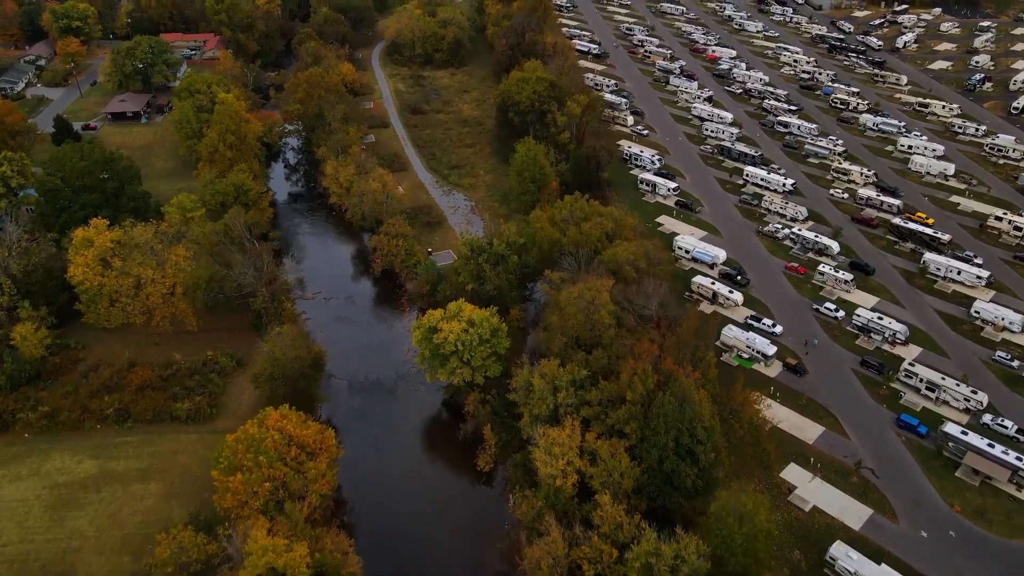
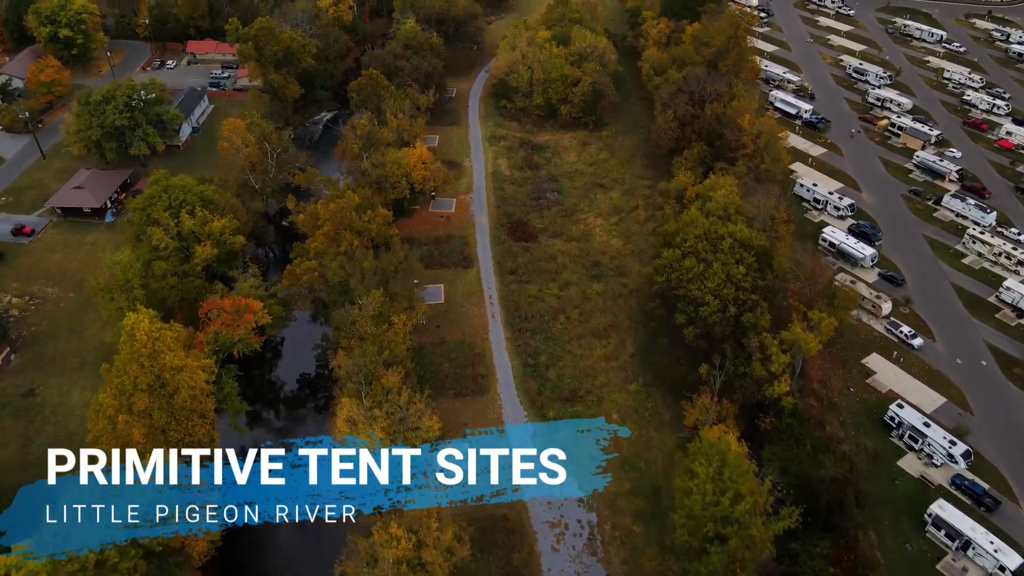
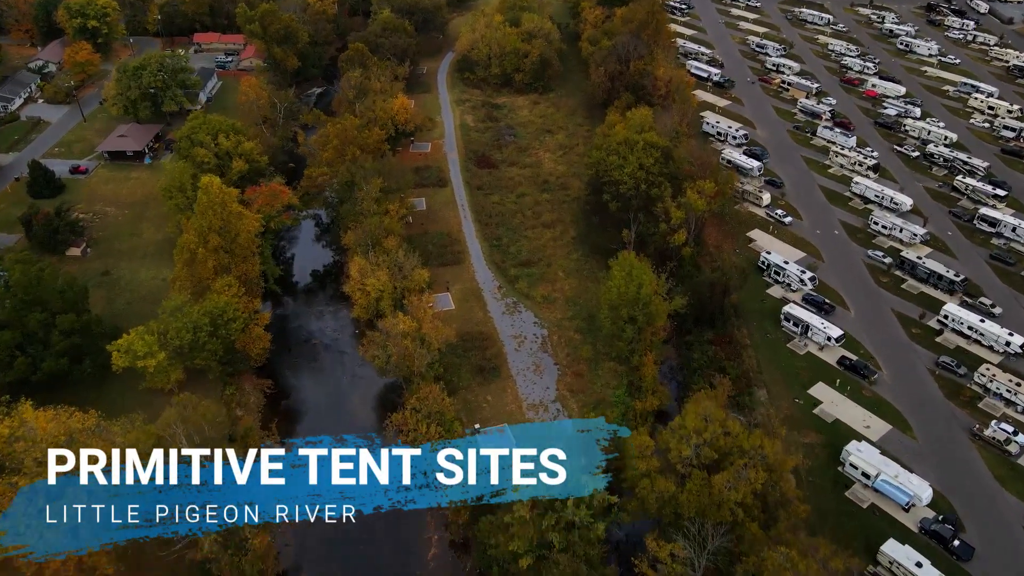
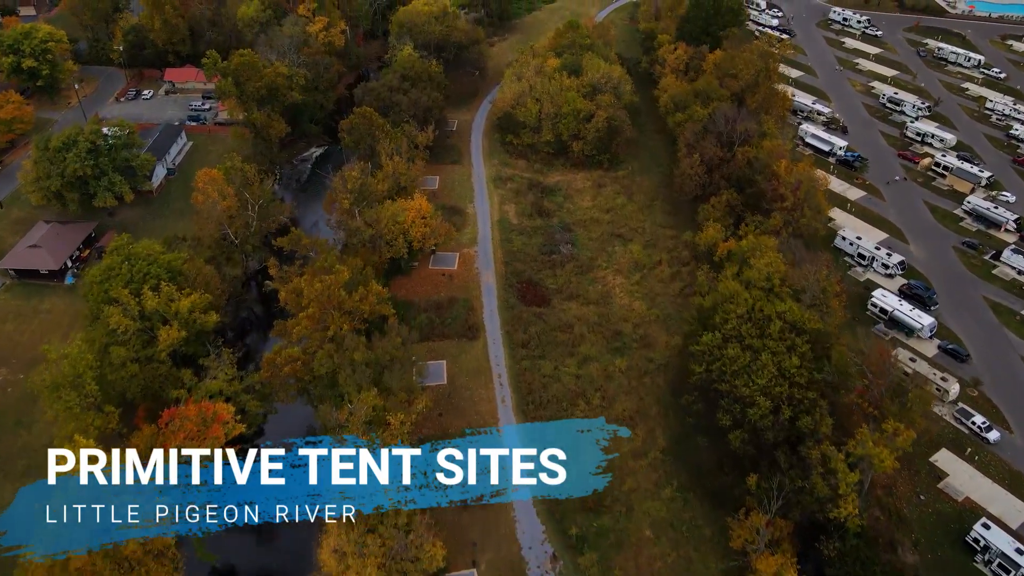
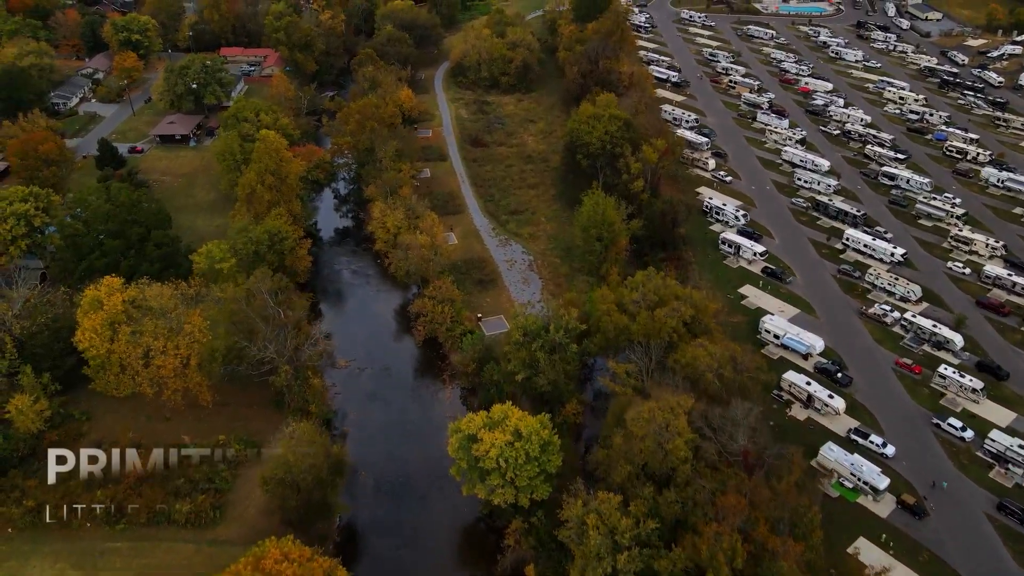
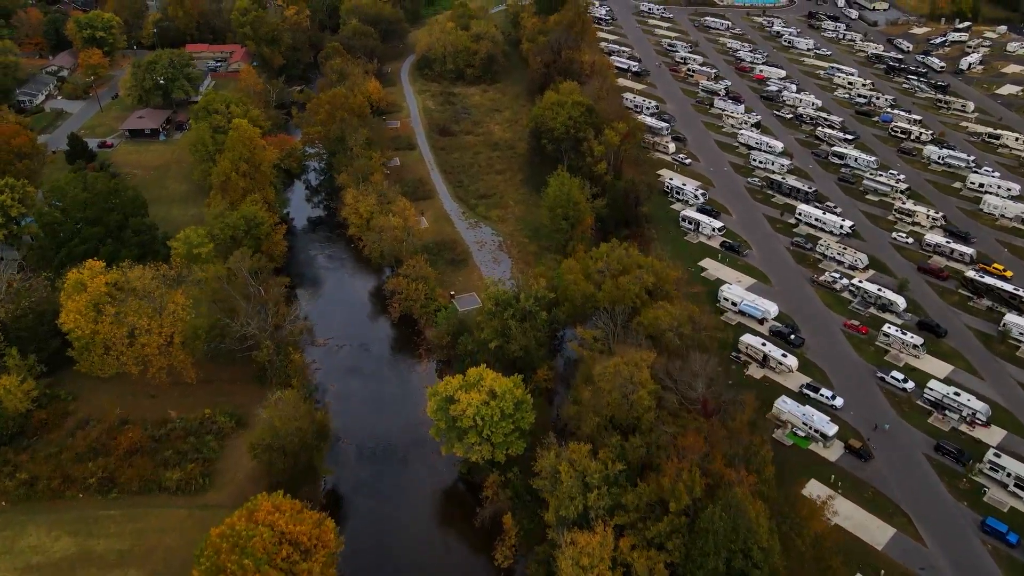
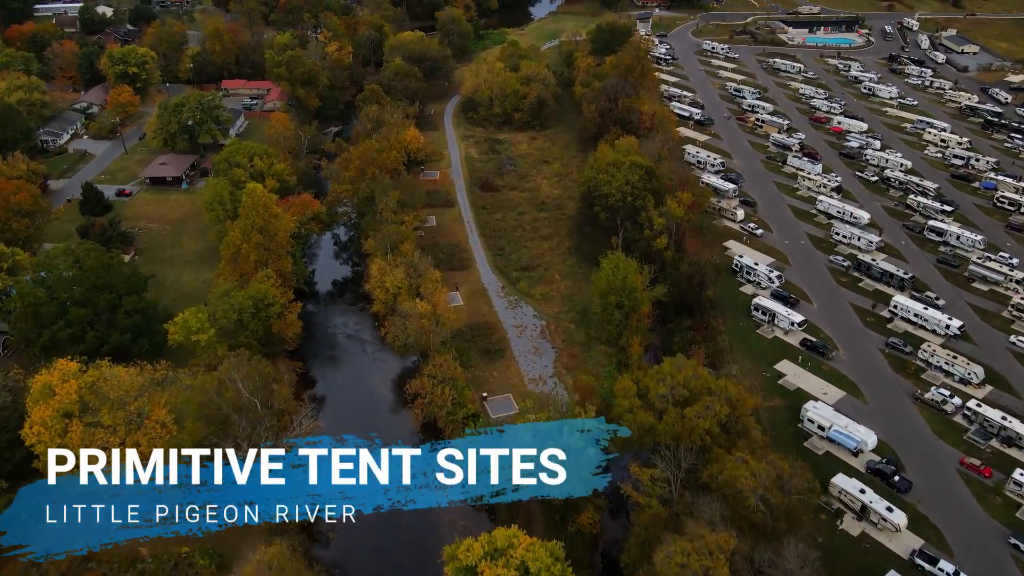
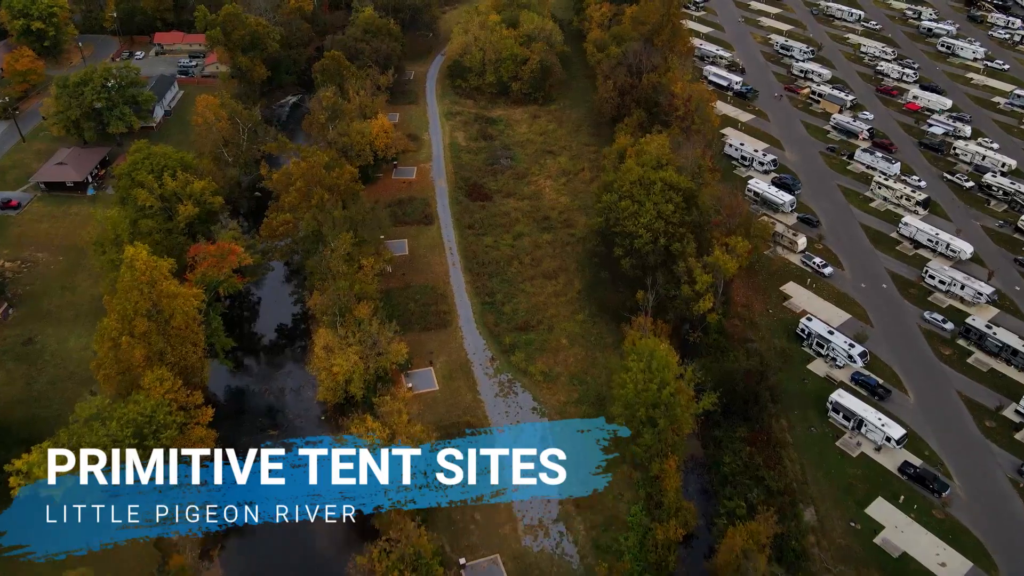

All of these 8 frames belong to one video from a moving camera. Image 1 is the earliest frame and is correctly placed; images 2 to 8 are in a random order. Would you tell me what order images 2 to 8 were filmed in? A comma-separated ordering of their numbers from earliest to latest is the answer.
6, 5, 7, 3, 8, 2, 4
